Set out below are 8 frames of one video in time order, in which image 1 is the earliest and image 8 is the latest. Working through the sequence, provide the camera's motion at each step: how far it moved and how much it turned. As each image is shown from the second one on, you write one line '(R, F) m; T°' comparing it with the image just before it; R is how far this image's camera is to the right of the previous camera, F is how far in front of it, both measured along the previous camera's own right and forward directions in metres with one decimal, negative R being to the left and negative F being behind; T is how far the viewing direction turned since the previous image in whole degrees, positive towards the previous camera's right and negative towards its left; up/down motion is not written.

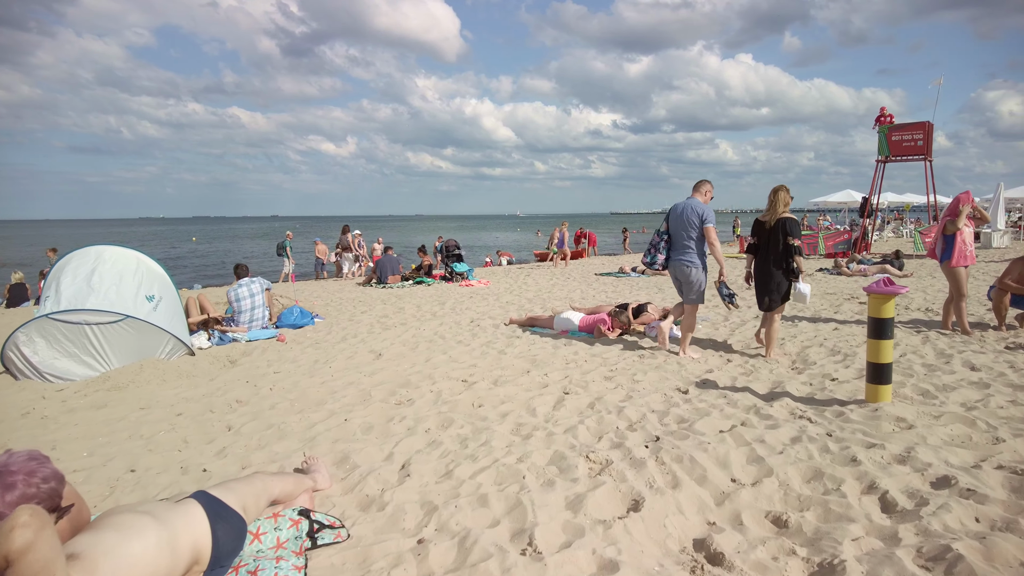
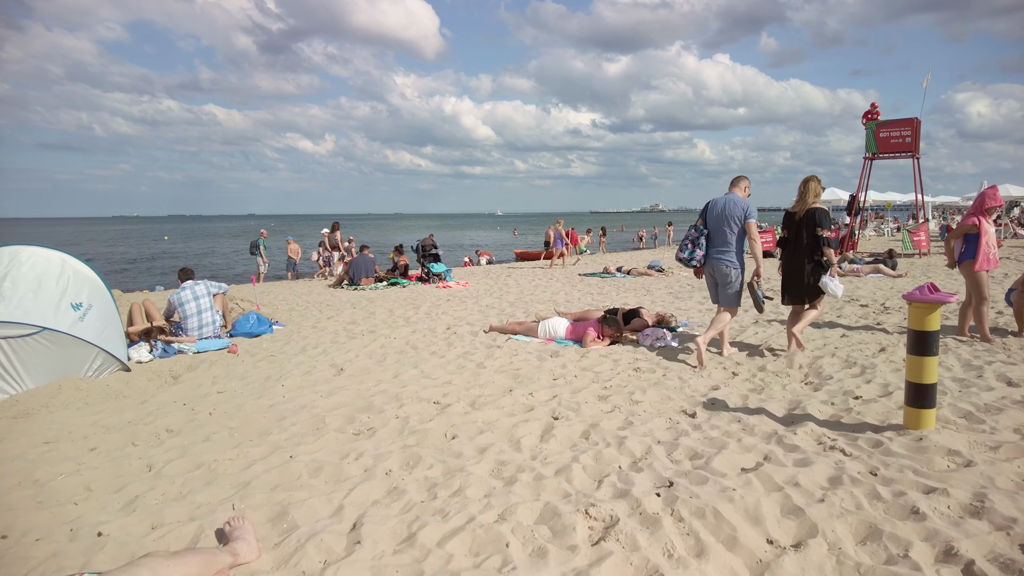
(0.0, +0.7) m; +2°
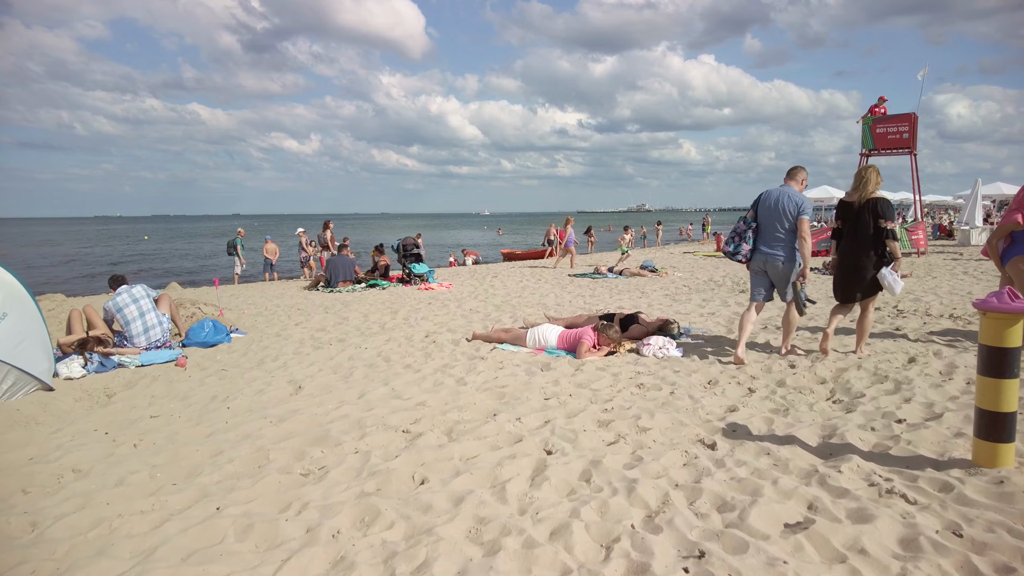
(0.0, +0.7) m; +1°
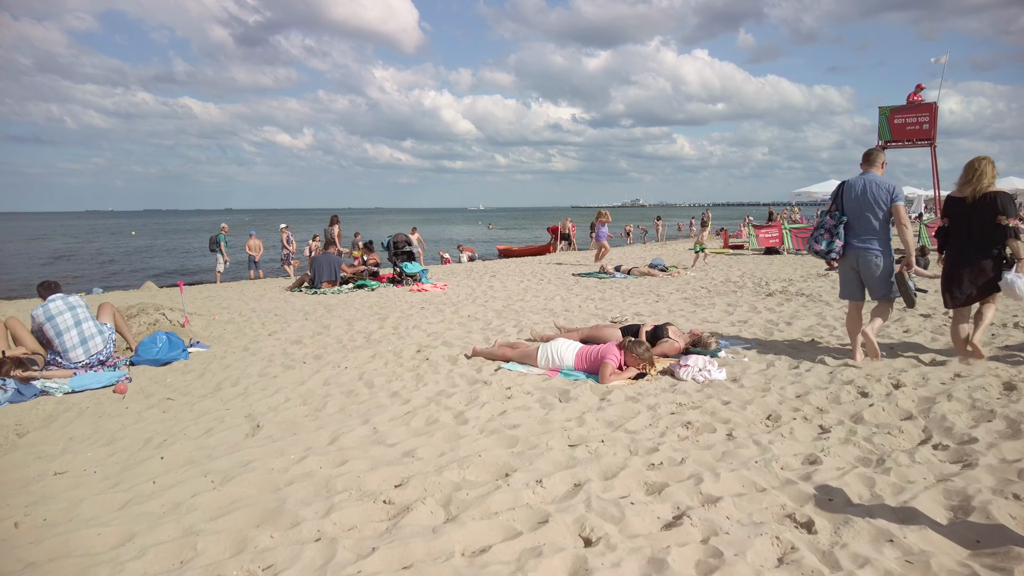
(-0.1, +1.0) m; +1°
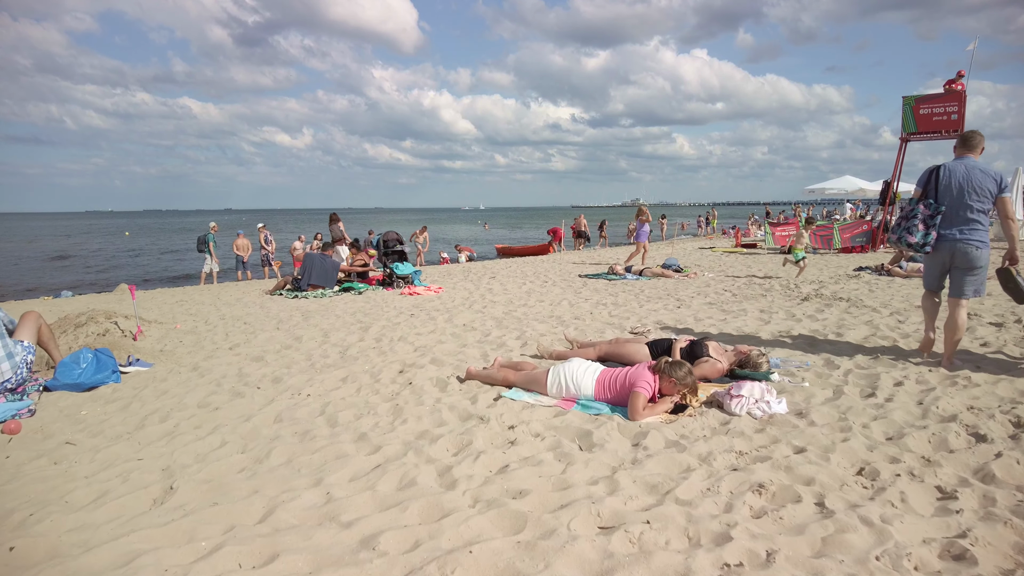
(0.0, +1.1) m; 0°
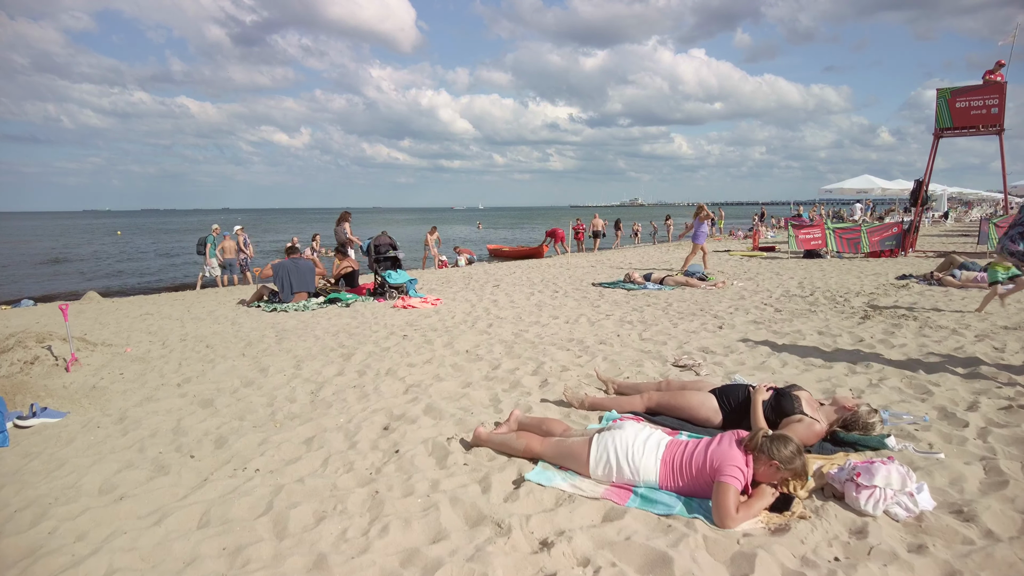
(-0.1, +1.2) m; 0°
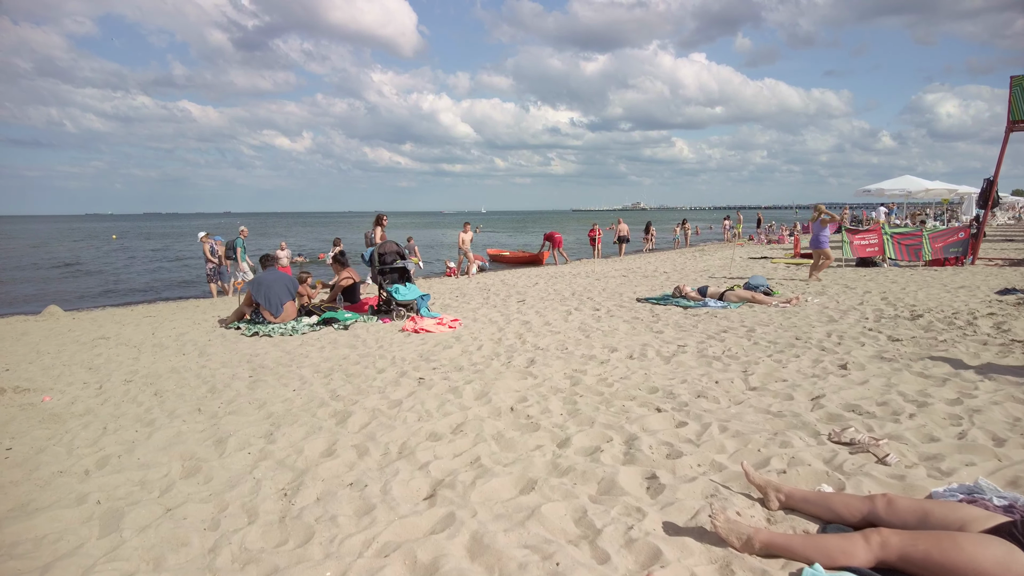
(-0.4, +1.7) m; 0°
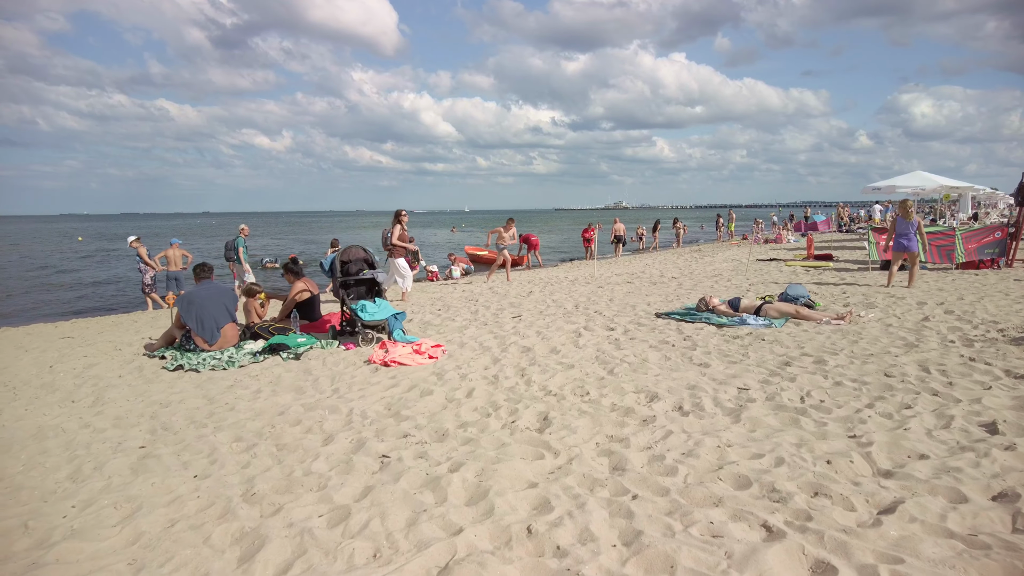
(-0.1, +1.6) m; +2°
